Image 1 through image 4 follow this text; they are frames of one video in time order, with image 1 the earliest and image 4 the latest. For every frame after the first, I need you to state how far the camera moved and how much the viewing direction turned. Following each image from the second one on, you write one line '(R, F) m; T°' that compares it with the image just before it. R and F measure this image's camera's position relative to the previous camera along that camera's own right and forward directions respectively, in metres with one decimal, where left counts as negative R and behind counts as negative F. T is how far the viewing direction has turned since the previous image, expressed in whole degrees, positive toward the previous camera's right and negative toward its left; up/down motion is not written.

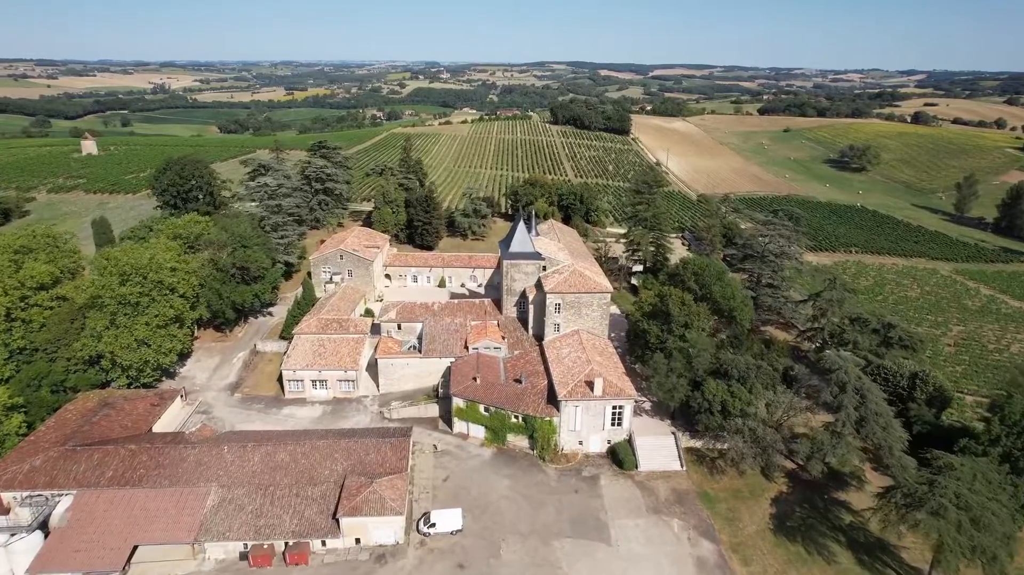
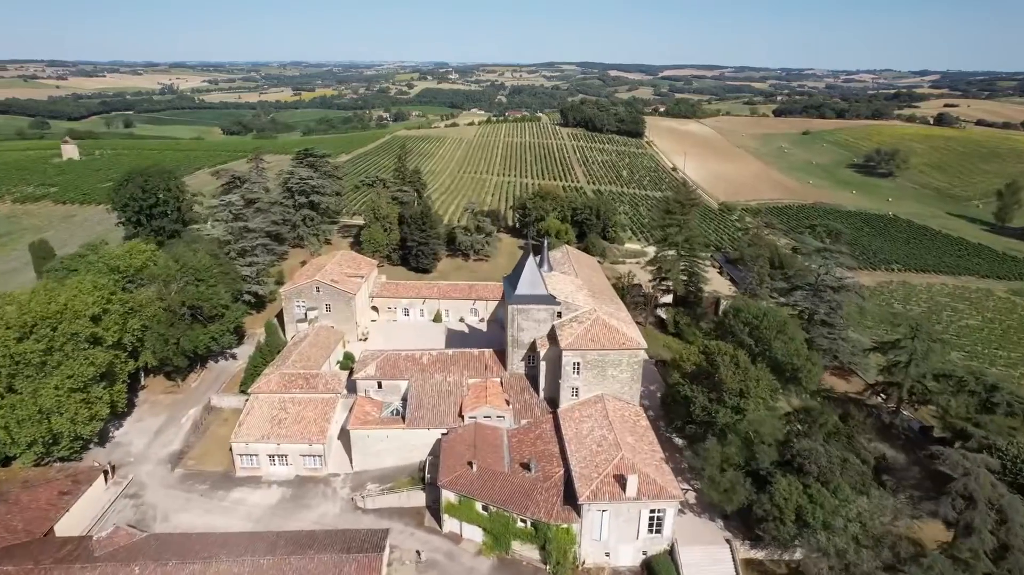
(+0.1, +7.4) m; -1°
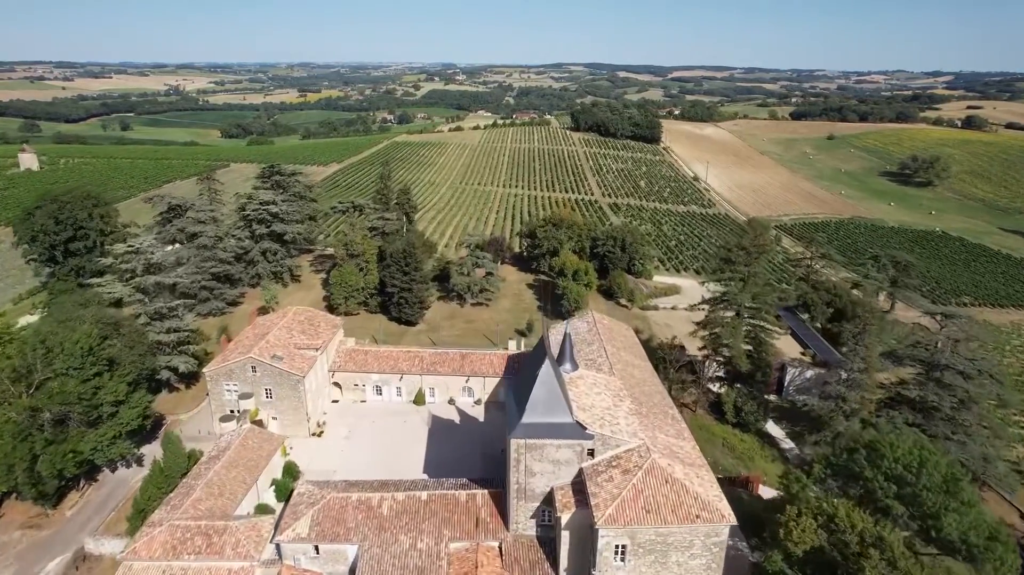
(0.0, +10.9) m; -1°
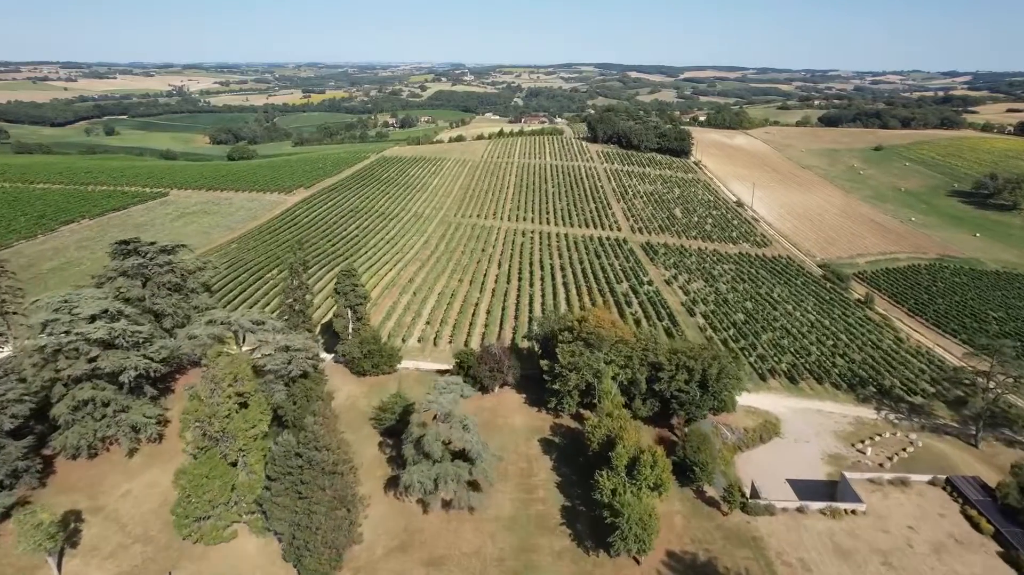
(+0.2, +20.8) m; -1°
